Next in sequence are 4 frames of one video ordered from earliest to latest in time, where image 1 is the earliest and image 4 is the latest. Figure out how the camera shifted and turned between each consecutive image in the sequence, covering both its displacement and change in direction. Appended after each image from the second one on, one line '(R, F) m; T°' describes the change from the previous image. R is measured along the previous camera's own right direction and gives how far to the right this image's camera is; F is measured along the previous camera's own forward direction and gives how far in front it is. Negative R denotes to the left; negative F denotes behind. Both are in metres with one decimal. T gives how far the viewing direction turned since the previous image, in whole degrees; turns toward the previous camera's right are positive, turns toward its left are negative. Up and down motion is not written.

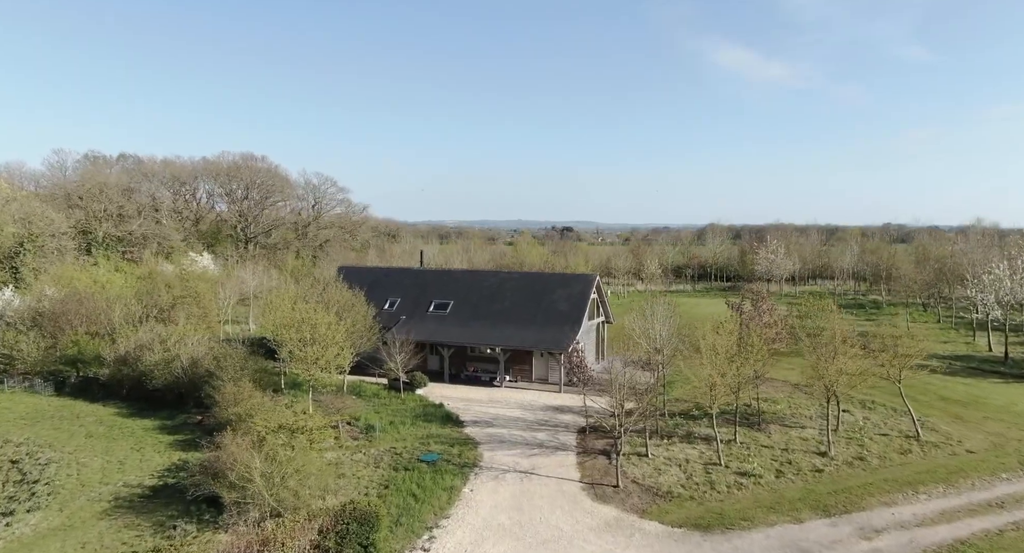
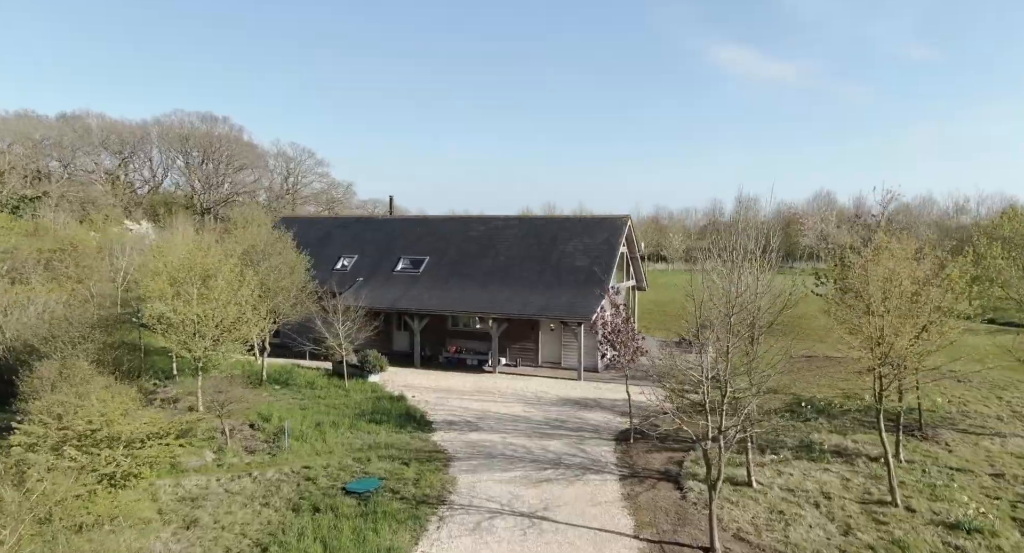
(+0.1, +10.4) m; 0°
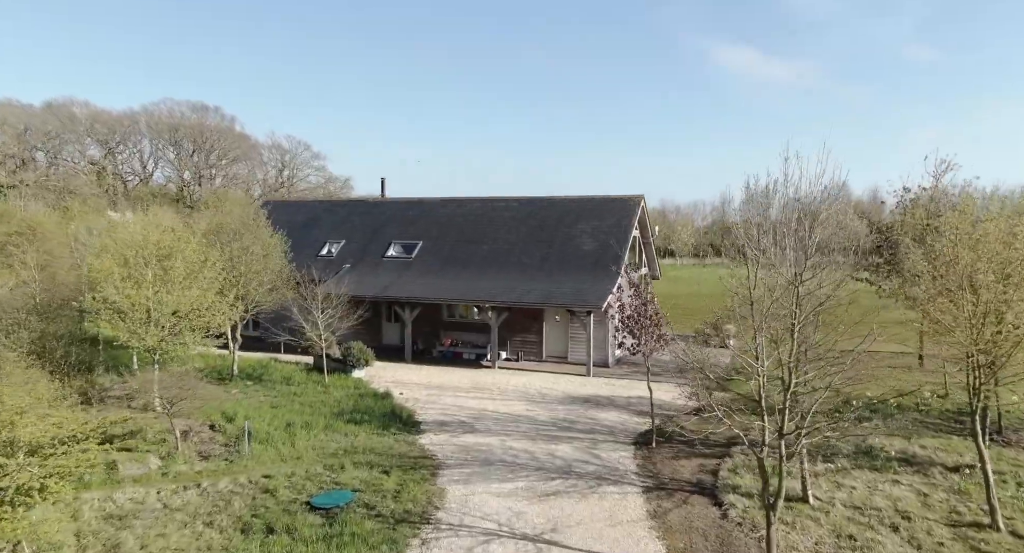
(0.0, +2.4) m; 0°
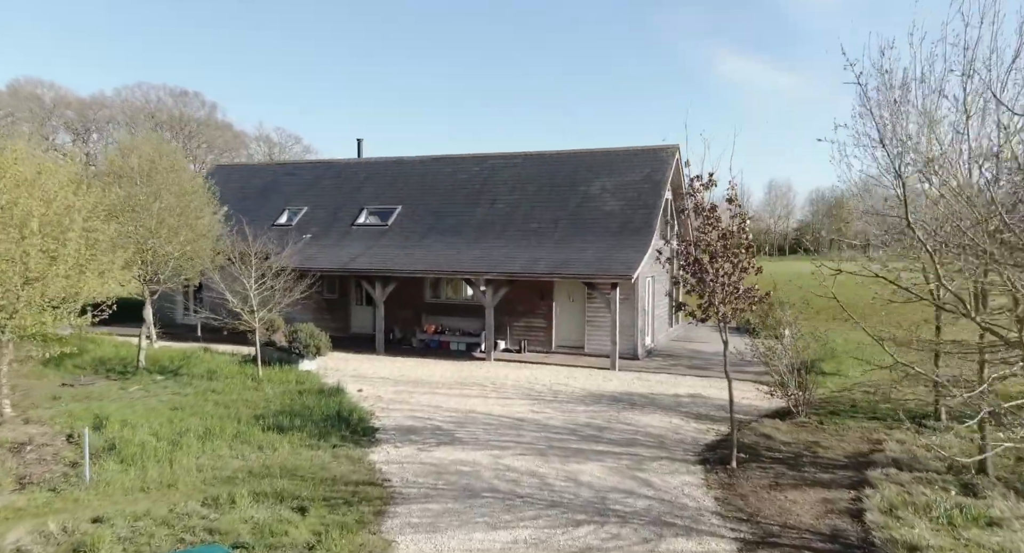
(+0.1, +5.0) m; 0°
